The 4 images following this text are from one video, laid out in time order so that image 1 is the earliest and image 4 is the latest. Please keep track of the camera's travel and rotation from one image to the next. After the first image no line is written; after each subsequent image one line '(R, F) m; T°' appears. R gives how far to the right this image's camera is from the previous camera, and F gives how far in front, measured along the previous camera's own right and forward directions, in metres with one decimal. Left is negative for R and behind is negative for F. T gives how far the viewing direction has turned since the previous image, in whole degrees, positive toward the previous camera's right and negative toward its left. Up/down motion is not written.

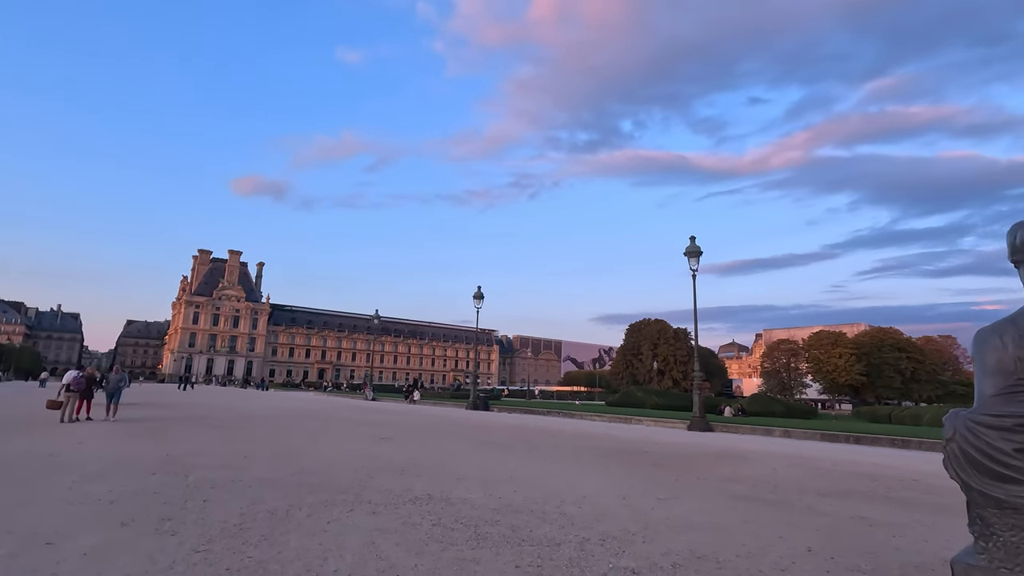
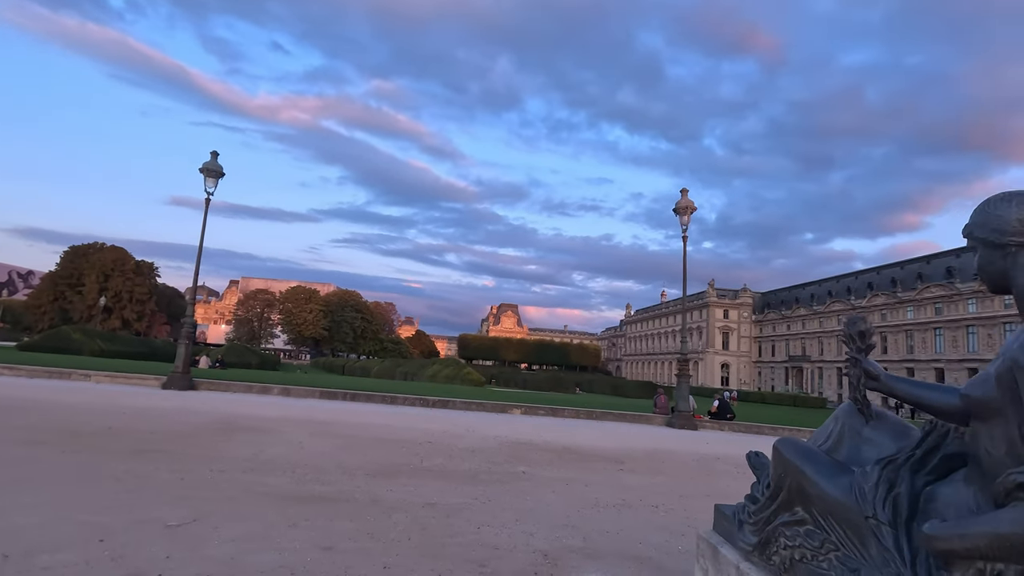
(0.0, +2.6) m; +52°
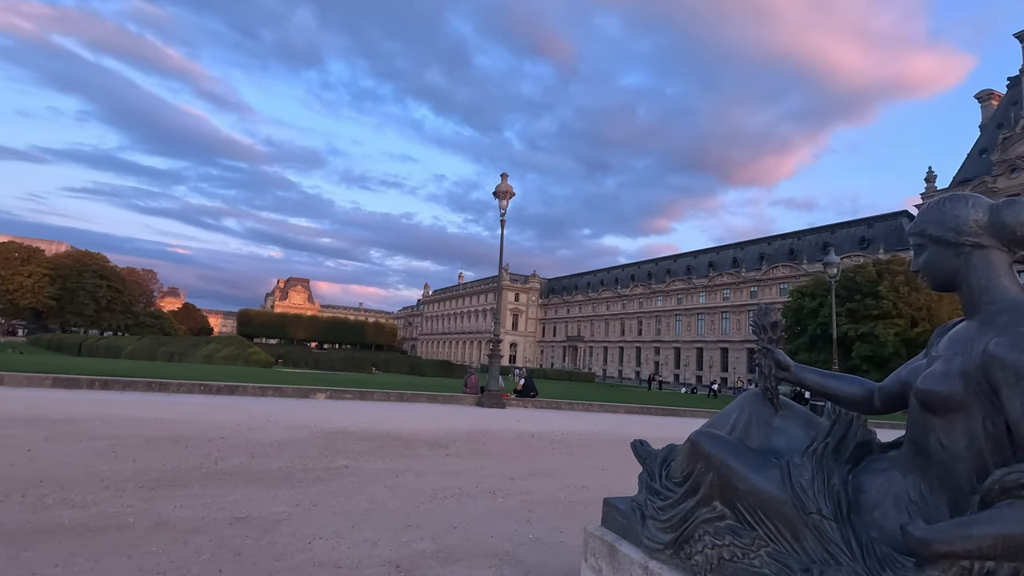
(-0.4, +0.6) m; +21°
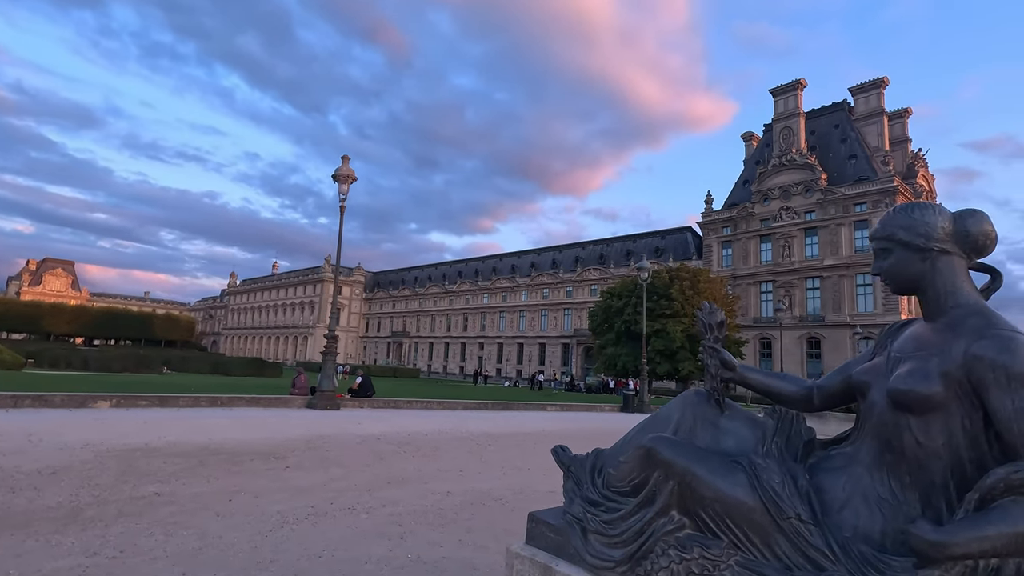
(-0.5, +0.5) m; +19°
